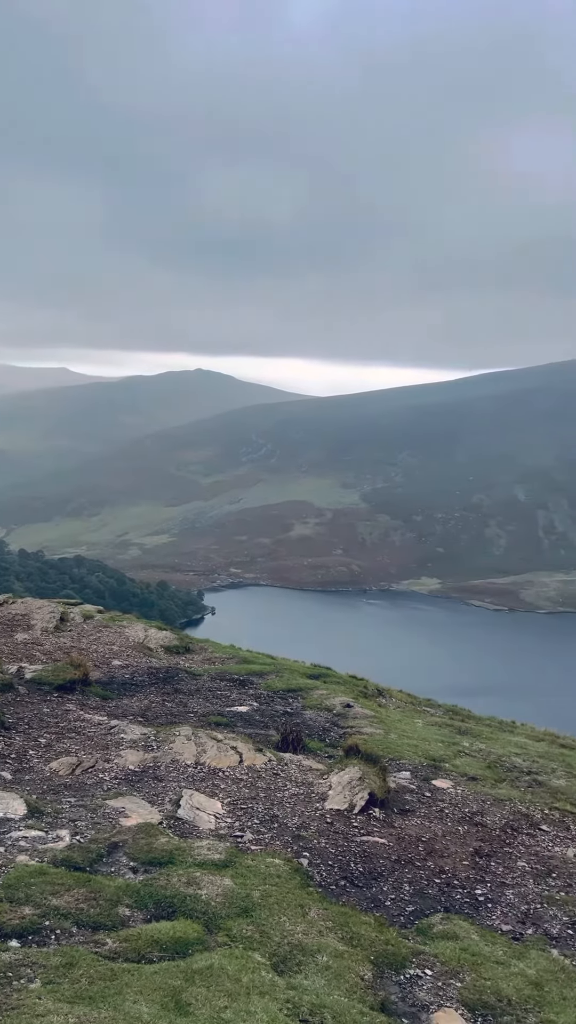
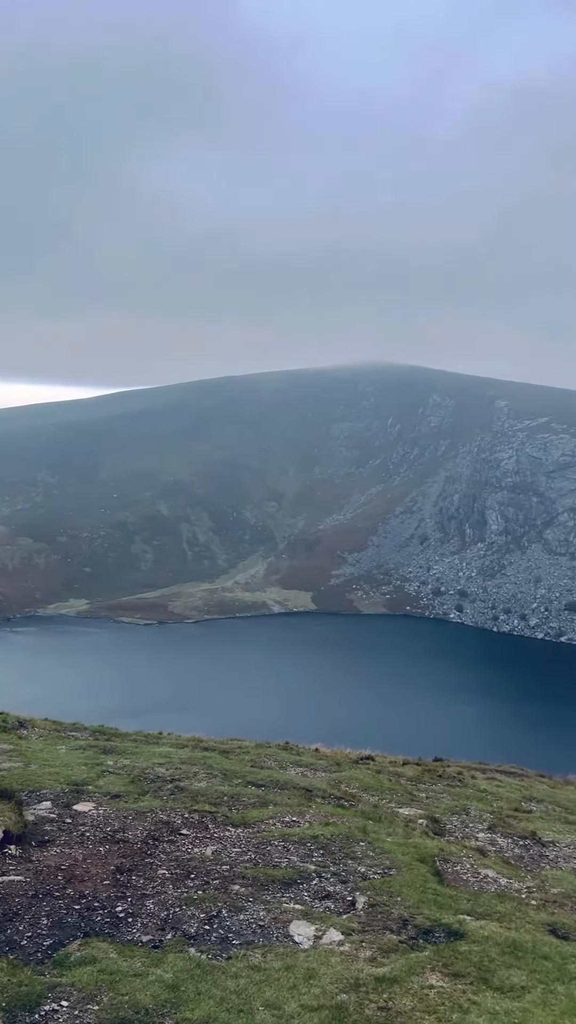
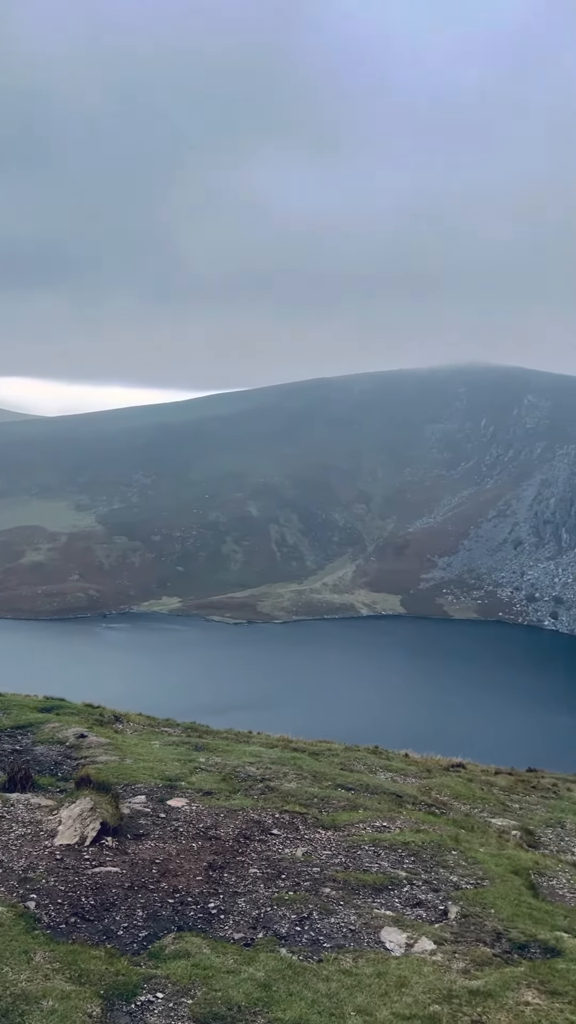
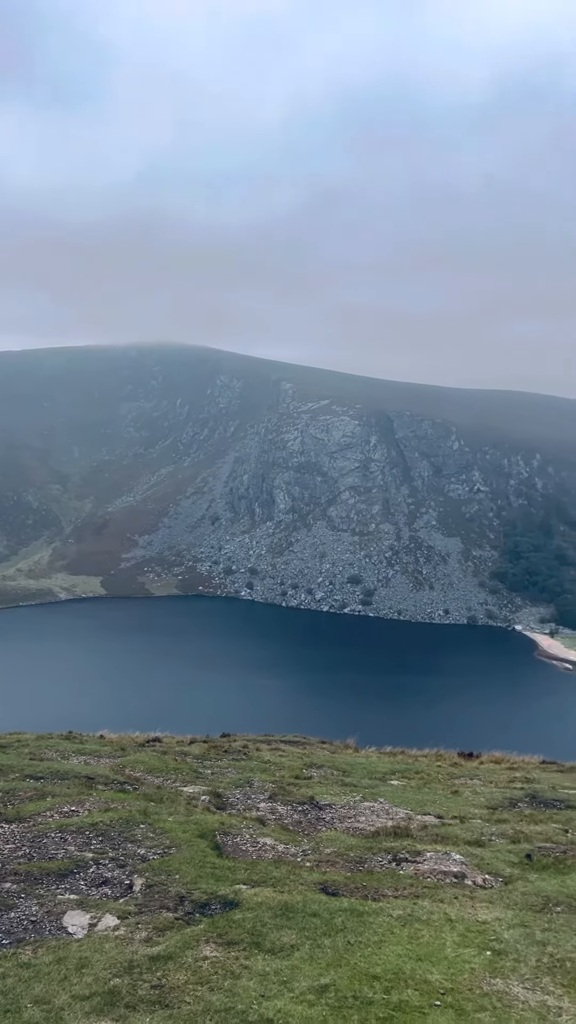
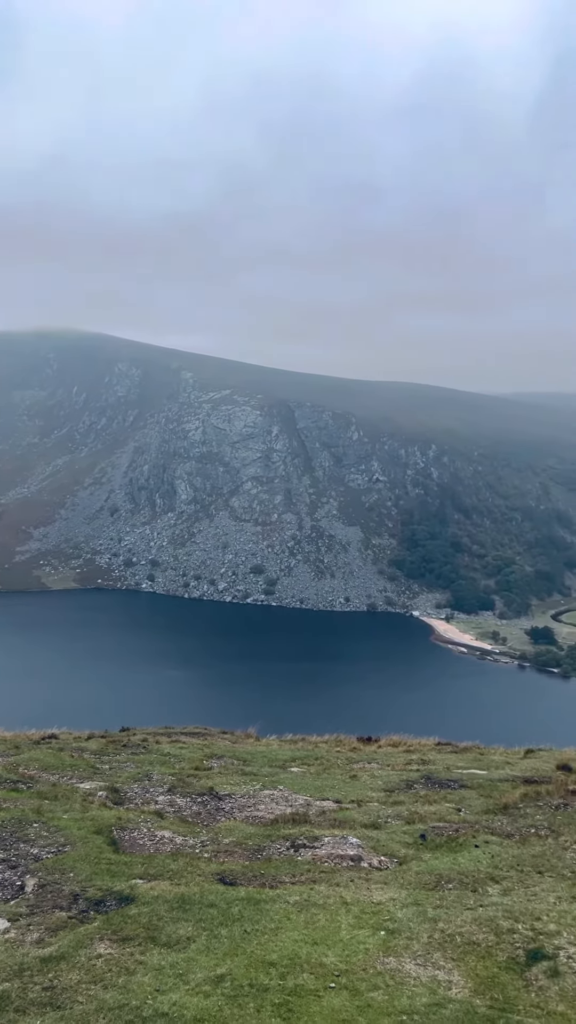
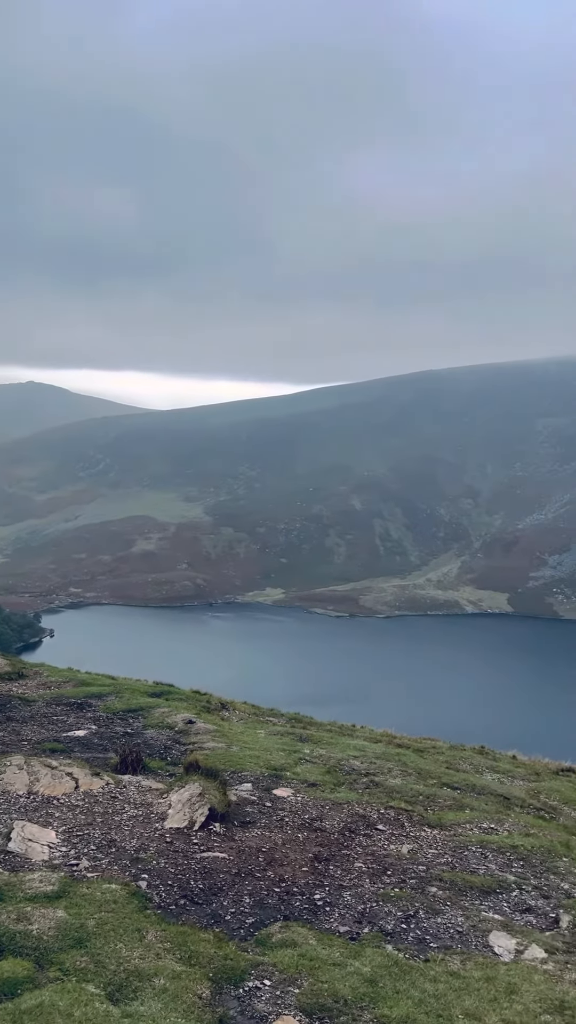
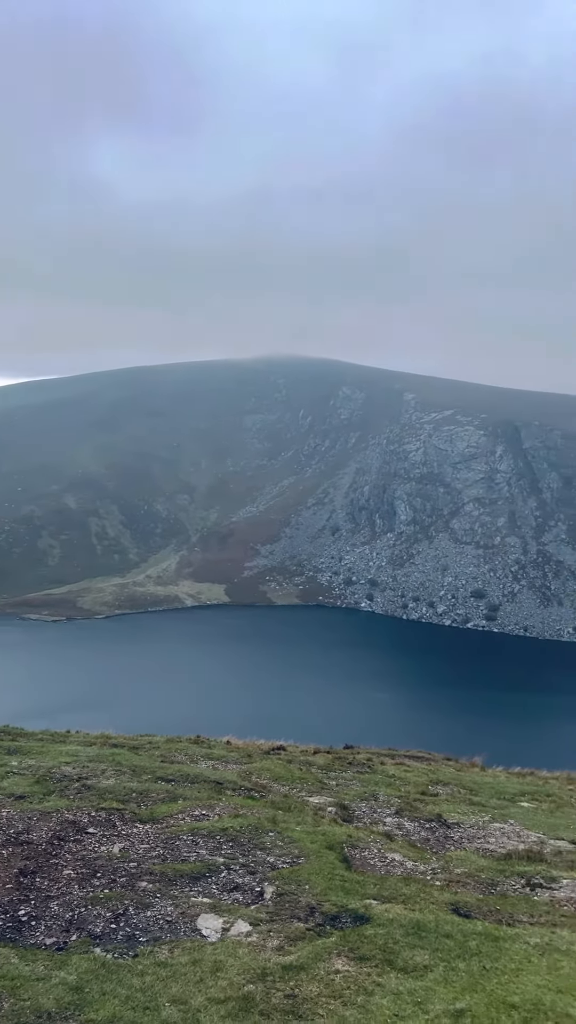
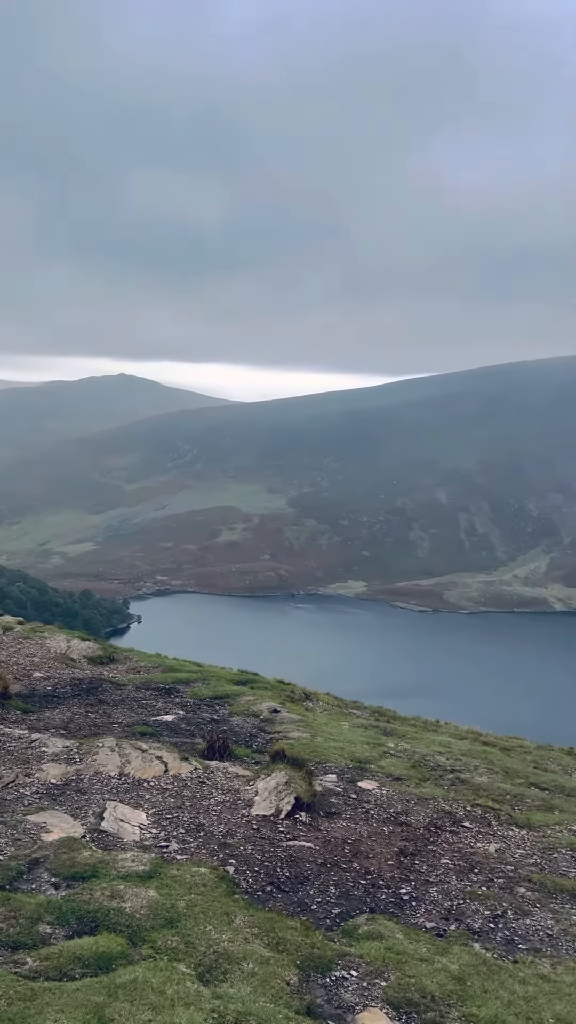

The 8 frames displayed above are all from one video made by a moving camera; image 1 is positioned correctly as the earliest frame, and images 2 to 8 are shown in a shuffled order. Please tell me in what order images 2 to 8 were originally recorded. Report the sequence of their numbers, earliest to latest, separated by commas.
8, 6, 3, 2, 7, 4, 5
